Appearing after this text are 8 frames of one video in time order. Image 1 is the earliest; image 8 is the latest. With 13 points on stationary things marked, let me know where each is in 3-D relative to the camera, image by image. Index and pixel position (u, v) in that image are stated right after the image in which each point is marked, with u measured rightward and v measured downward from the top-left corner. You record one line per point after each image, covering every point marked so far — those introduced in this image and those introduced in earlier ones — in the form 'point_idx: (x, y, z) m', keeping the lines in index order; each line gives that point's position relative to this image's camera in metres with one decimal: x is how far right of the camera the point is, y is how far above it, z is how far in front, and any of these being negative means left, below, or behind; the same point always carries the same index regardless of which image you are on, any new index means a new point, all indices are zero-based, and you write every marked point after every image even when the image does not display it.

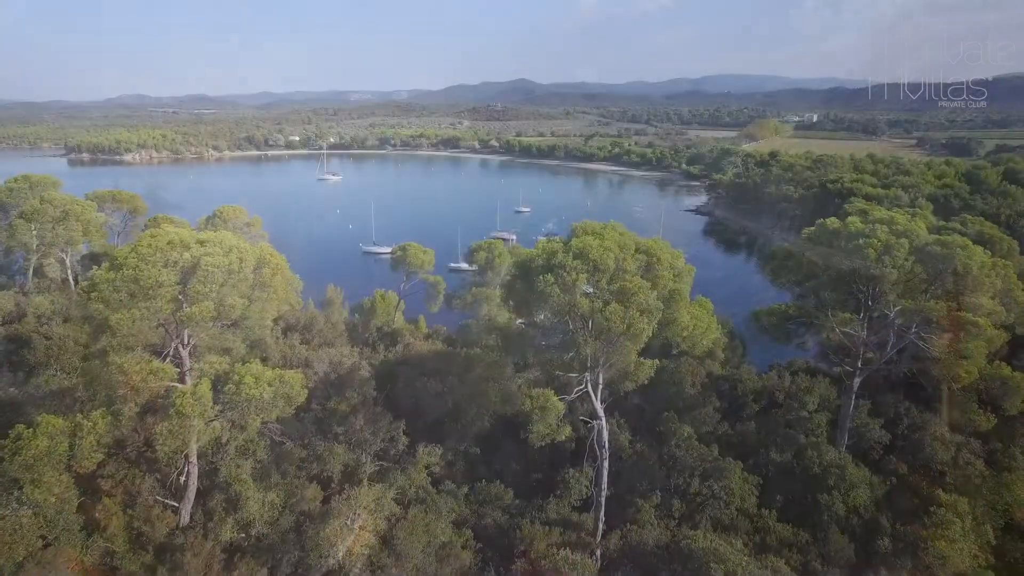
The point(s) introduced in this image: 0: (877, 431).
0: (+9.6, -3.7, +15.5) m
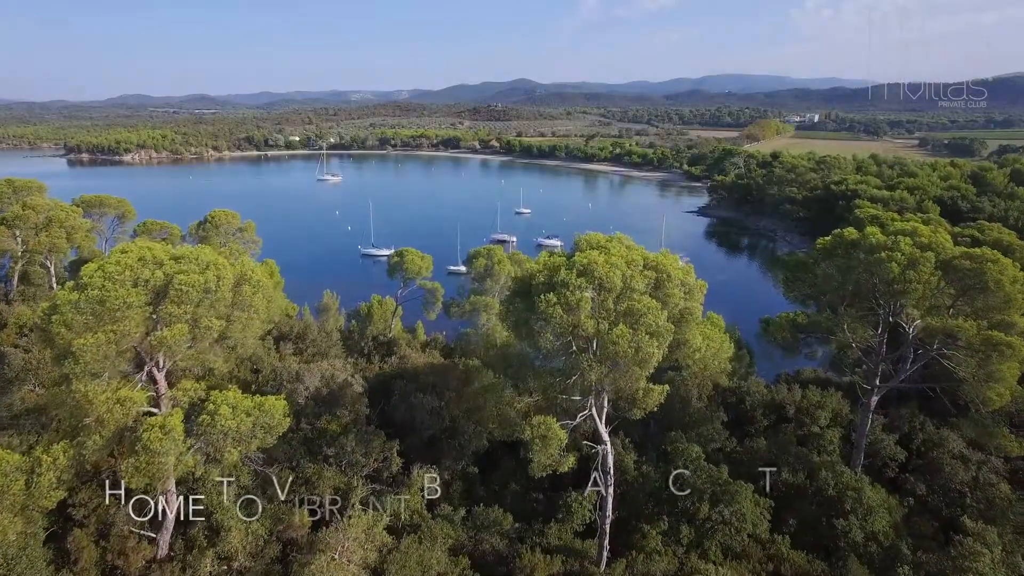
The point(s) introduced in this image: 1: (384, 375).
0: (+9.6, -4.0, +14.8) m
1: (-3.5, -2.5, +16.2) m
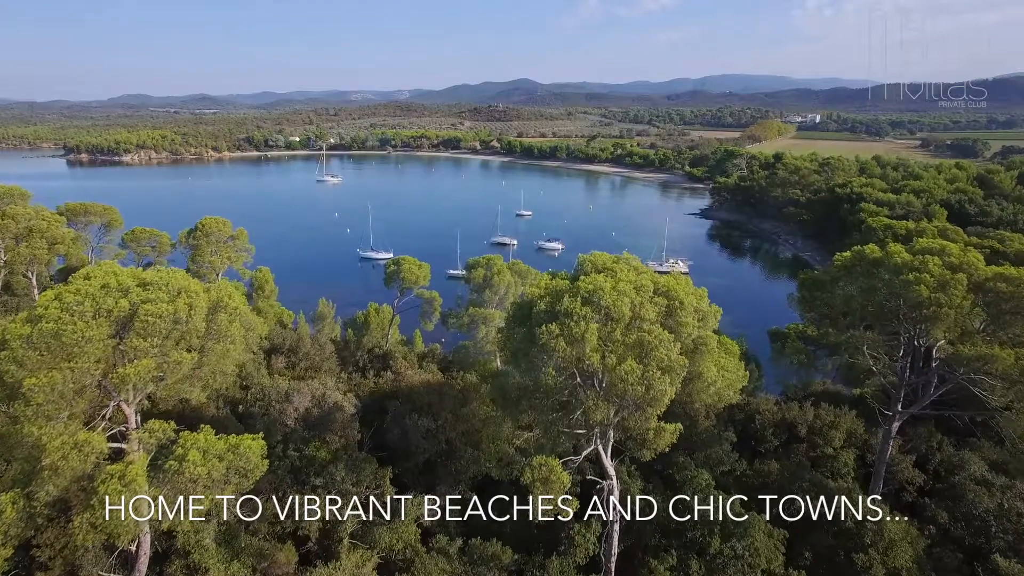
0: (+9.5, -4.4, +14.1) m
1: (-3.5, -2.8, +15.5) m
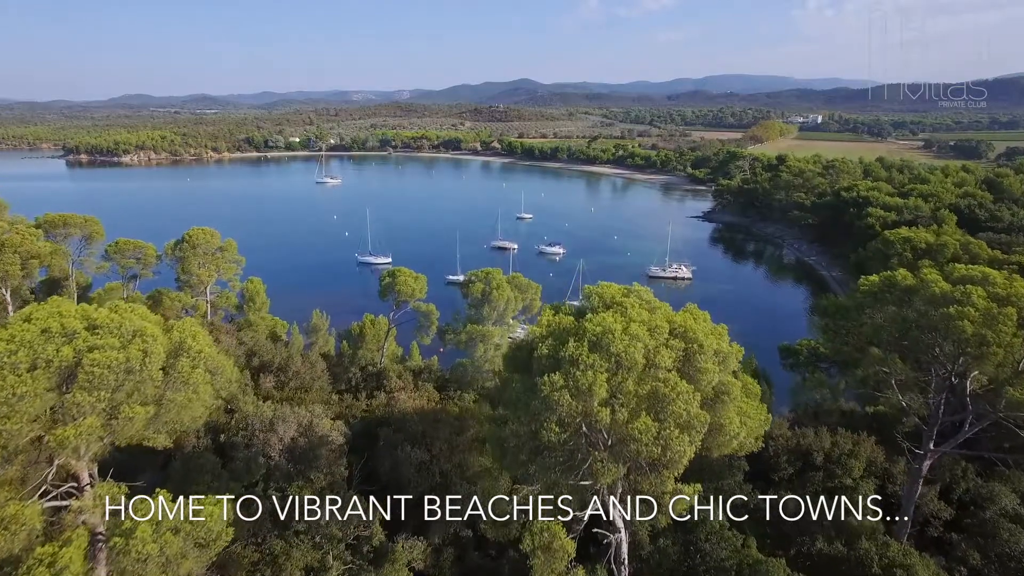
0: (+9.5, -4.9, +13.2) m
1: (-3.6, -3.3, +14.7) m
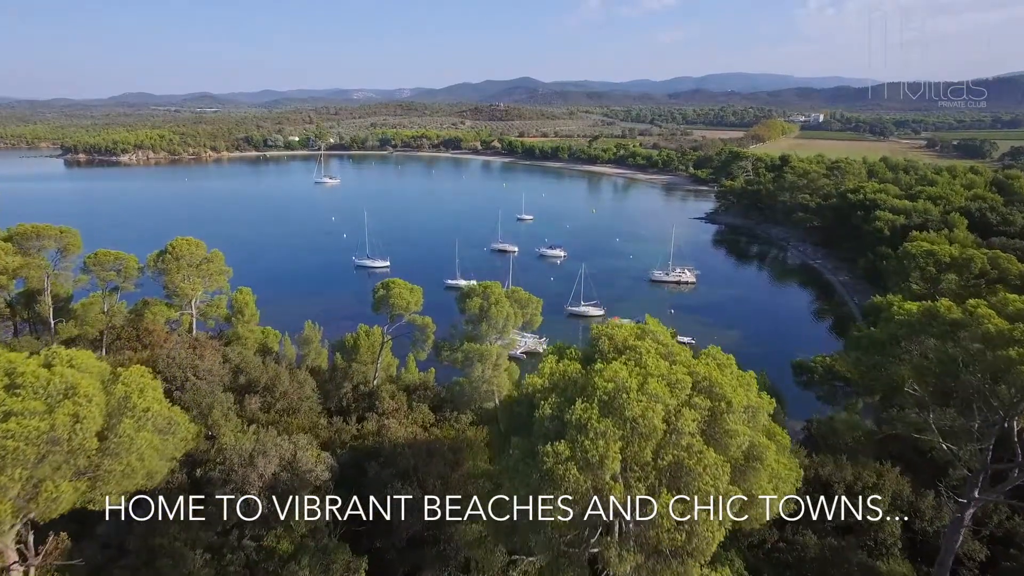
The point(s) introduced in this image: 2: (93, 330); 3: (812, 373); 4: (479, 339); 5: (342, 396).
0: (+9.5, -5.3, +12.2) m
1: (-3.6, -3.8, +13.7) m
2: (-13.8, -1.4, +19.4) m
3: (+9.8, -2.8, +19.2) m
4: (-1.1, -1.6, +18.8) m
5: (-5.4, -3.4, +18.7) m
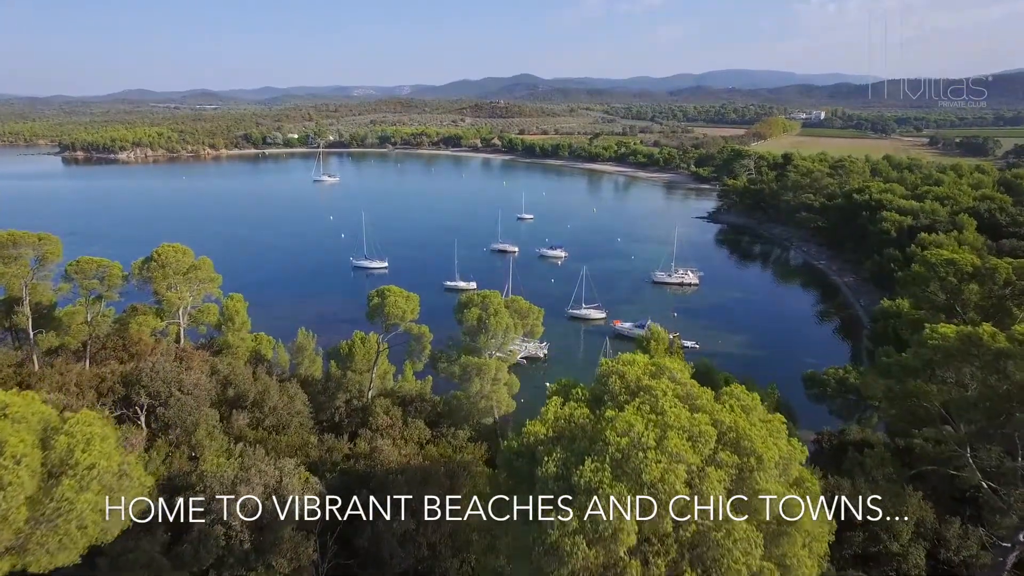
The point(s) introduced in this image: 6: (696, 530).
0: (+9.5, -5.7, +11.4) m
1: (-3.6, -4.1, +12.9) m
2: (-13.8, -1.7, +18.6) m
3: (+9.8, -3.1, +18.4) m
4: (-1.1, -1.9, +18.0) m
5: (-5.4, -3.7, +17.9) m
6: (+1.7, -2.1, +5.4) m
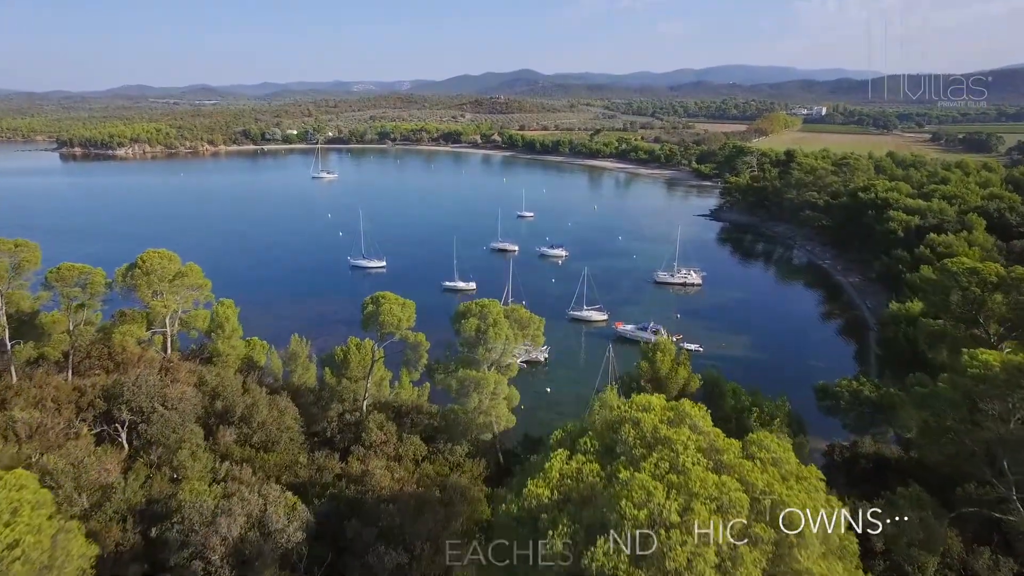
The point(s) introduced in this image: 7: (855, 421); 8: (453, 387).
0: (+9.5, -6.0, +10.7) m
1: (-3.6, -4.4, +12.2) m
2: (-13.8, -2.0, +17.9) m
3: (+9.8, -3.4, +17.7) m
4: (-1.1, -2.2, +17.2) m
5: (-5.4, -4.0, +17.2) m
6: (+1.7, -2.4, +4.6) m
7: (+10.2, -4.0, +17.5) m
8: (-1.7, -2.7, +16.7) m
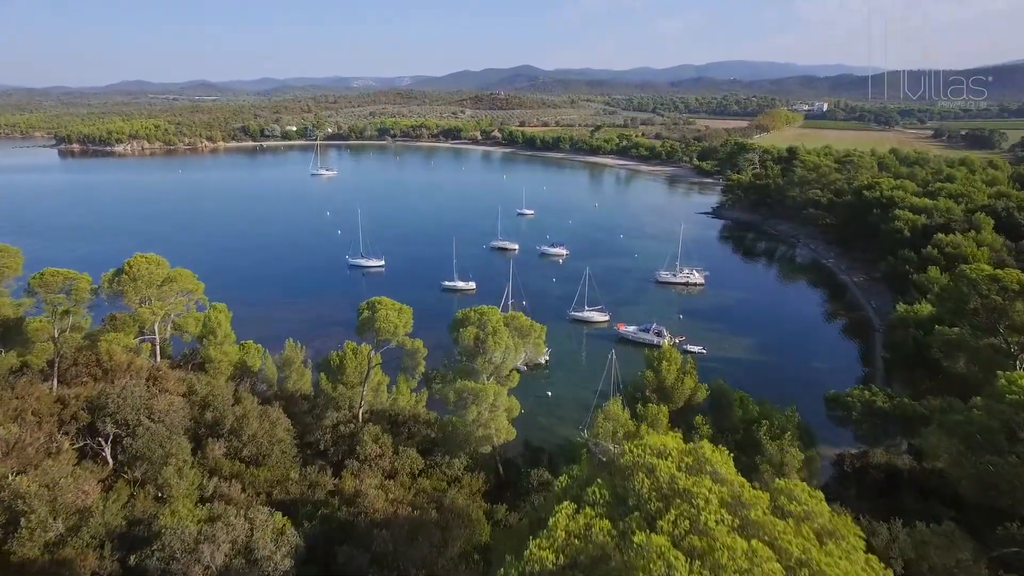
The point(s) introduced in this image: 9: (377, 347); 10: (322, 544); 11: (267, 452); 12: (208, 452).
0: (+9.5, -6.2, +10.1) m
1: (-3.6, -4.6, +11.6) m
2: (-13.8, -2.1, +17.3) m
3: (+9.8, -3.5, +17.1) m
4: (-1.1, -2.4, +16.6) m
5: (-5.4, -4.2, +16.6) m
6: (+1.6, -2.7, +4.0) m
7: (+10.2, -4.1, +17.0) m
8: (-1.7, -2.9, +16.1) m
9: (-4.5, -1.9, +19.7) m
10: (-3.7, -4.8, +11.2) m
11: (-6.3, -4.2, +15.1) m
12: (-7.4, -4.0, +14.3) m
